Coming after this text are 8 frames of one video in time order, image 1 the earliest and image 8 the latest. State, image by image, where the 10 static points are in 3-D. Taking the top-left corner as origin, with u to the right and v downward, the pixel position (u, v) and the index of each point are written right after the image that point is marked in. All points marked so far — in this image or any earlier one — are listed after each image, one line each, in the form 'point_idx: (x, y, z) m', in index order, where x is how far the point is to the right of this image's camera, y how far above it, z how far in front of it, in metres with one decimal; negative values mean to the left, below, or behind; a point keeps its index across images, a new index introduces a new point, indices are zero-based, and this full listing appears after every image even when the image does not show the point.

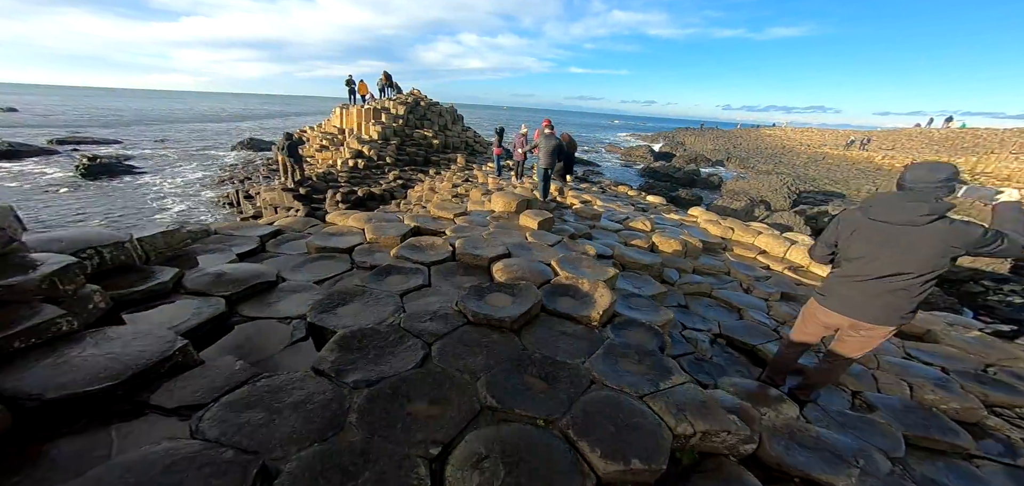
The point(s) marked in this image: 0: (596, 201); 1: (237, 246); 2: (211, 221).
0: (+1.7, +1.1, +8.5) m
1: (-2.9, 0.0, +4.1) m
2: (-13.2, +1.1, +17.1) m
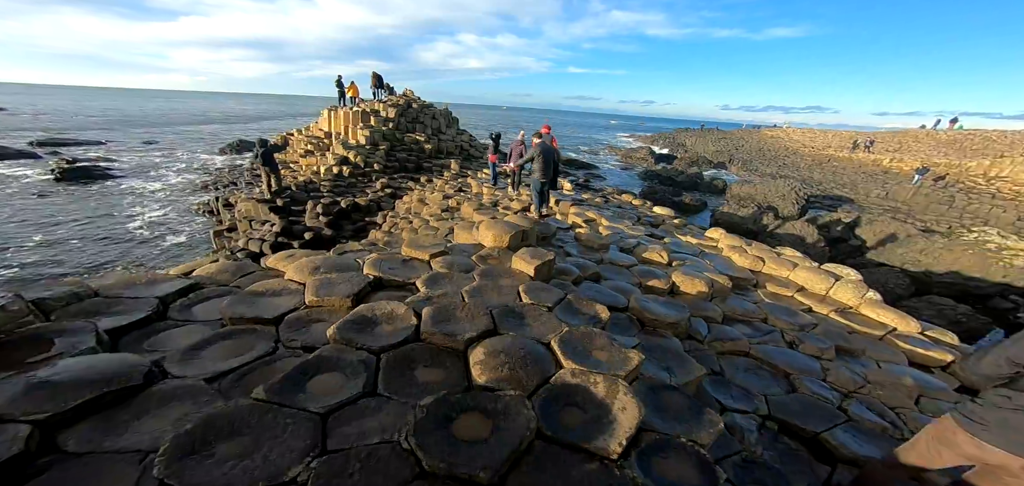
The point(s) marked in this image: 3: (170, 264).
0: (+1.6, +0.5, +7.4) m
1: (-3.0, -0.6, +3.0) m
2: (-13.4, +0.5, +15.9) m
3: (-10.9, -0.7, +12.4) m
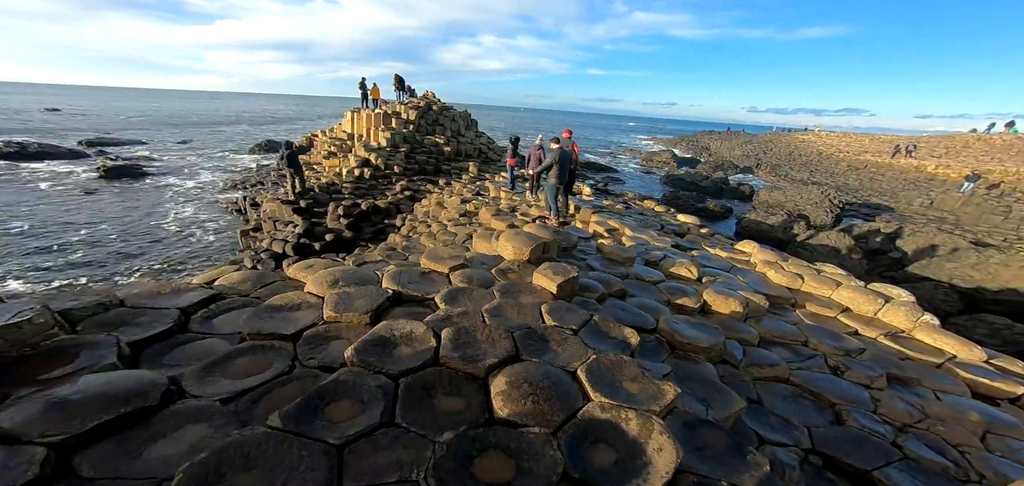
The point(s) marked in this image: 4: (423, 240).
0: (+2.0, +0.4, +7.1) m
1: (-2.8, -0.6, +2.9) m
2: (-12.6, +0.6, +16.4) m
3: (-10.3, -0.7, +12.7) m
4: (-1.9, 0.0, +8.0) m
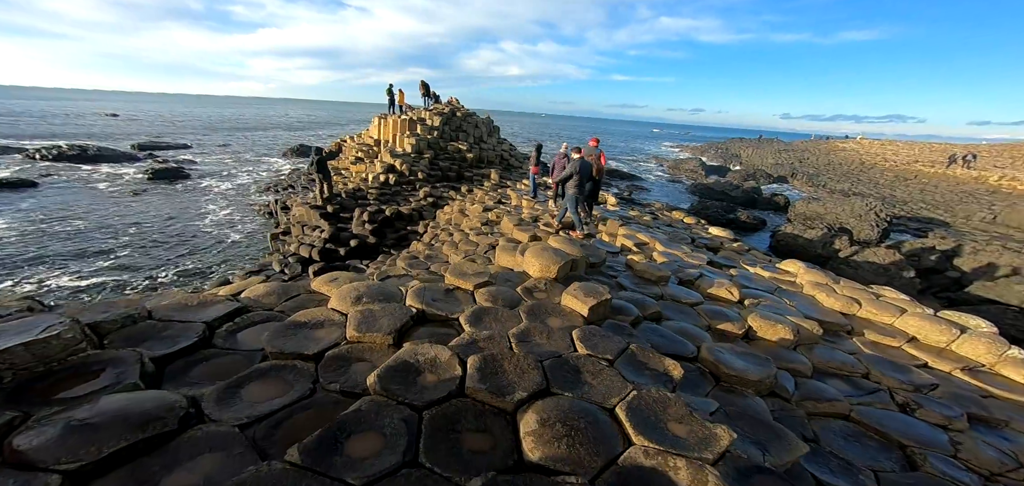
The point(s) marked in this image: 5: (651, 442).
0: (+2.5, +0.1, +6.9) m
1: (-2.6, -0.7, +2.9) m
2: (-11.6, +0.5, +16.9) m
3: (-9.5, -0.7, +13.0) m
4: (-1.4, -0.1, +7.9) m
5: (+0.8, -1.1, +2.2) m
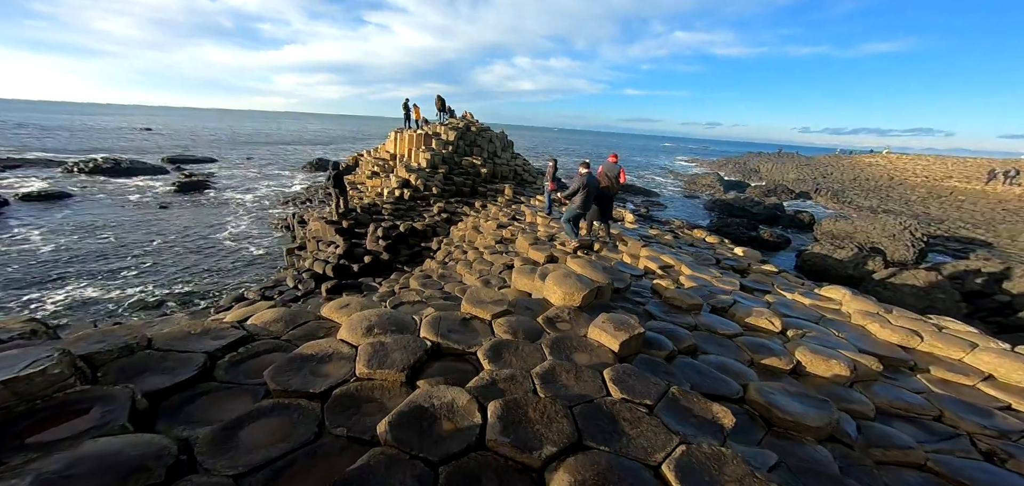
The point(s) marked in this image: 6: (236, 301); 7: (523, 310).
0: (+2.7, -0.3, +6.5) m
1: (-2.4, -0.9, +2.7) m
2: (-10.9, -0.1, +17.0) m
3: (-9.0, -1.2, +13.1) m
4: (-1.0, -0.5, +7.6) m
5: (+0.9, -1.3, +1.9) m
6: (-6.5, -1.4, +9.2) m
7: (+0.1, -0.7, +3.9) m
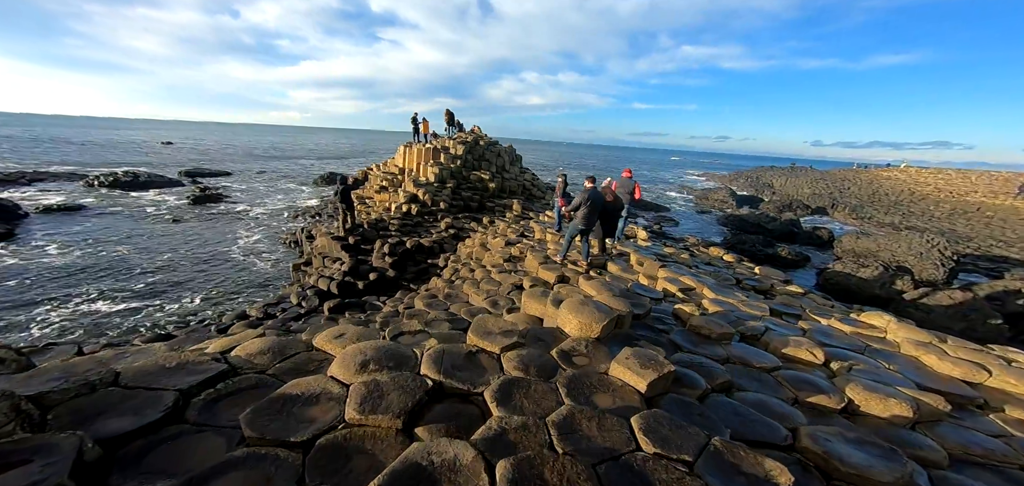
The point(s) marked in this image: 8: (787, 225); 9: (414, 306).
0: (+2.9, -0.6, +6.1) m
1: (-2.4, -1.1, +2.4) m
2: (-10.6, -0.7, +16.8) m
3: (-8.7, -1.7, +12.9) m
4: (-0.9, -0.8, +7.3) m
5: (+1.0, -1.5, +1.5) m
6: (-6.3, -1.7, +8.9) m
7: (+0.2, -0.9, +3.5) m
8: (+12.8, +0.9, +18.0) m
9: (-1.8, -1.1, +7.0) m
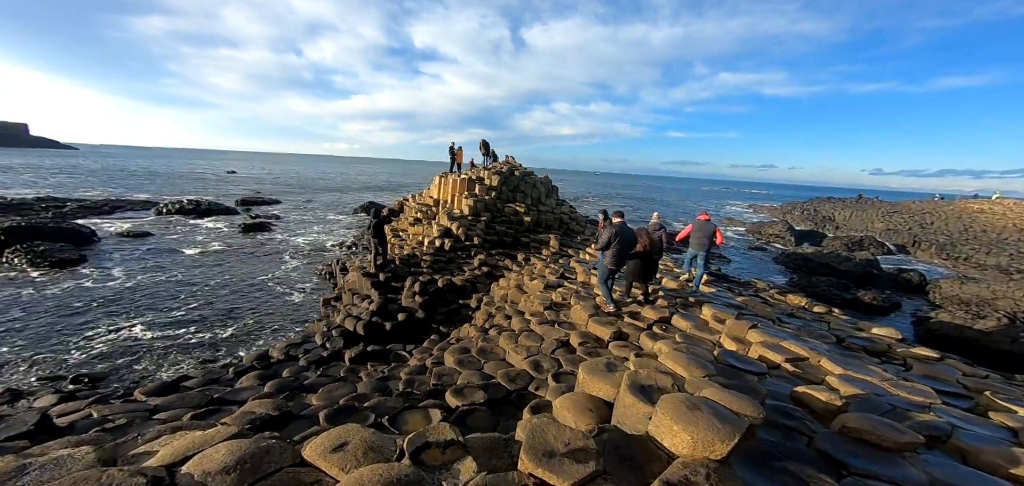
0: (+3.6, -1.3, +4.8) m
1: (-2.0, -1.4, +1.4) m
2: (-9.0, -2.0, +16.5) m
3: (-7.5, -2.7, +12.3) m
4: (-0.1, -1.6, +6.2) m
5: (+1.3, -1.8, +0.3) m
6: (-5.4, -2.5, +8.2) m
7: (+0.7, -1.3, +2.3) m
8: (+14.4, -0.8, +15.9) m
9: (-1.0, -1.8, +5.9) m
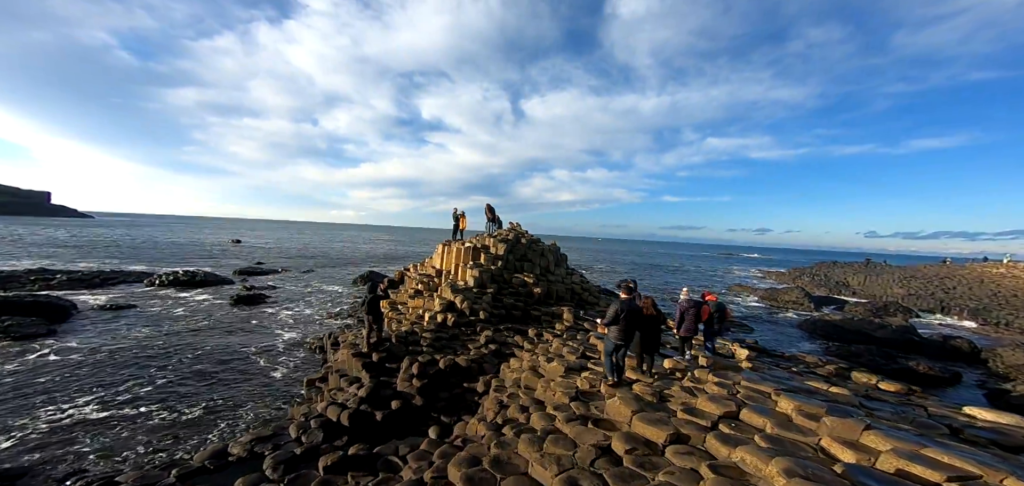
0: (+3.9, -1.8, +3.4) m
1: (-1.7, -1.5, +0.1) m
2: (-8.7, -4.8, +14.8) m
3: (-7.2, -4.7, +10.5) m
4: (+0.2, -2.4, +4.8) m
5: (+1.6, -1.6, -1.1) m
6: (-5.1, -3.8, +6.5) m
7: (+1.0, -1.5, +1.0) m
8: (+14.6, -3.1, +14.6) m
9: (-0.7, -2.7, +4.4) m
